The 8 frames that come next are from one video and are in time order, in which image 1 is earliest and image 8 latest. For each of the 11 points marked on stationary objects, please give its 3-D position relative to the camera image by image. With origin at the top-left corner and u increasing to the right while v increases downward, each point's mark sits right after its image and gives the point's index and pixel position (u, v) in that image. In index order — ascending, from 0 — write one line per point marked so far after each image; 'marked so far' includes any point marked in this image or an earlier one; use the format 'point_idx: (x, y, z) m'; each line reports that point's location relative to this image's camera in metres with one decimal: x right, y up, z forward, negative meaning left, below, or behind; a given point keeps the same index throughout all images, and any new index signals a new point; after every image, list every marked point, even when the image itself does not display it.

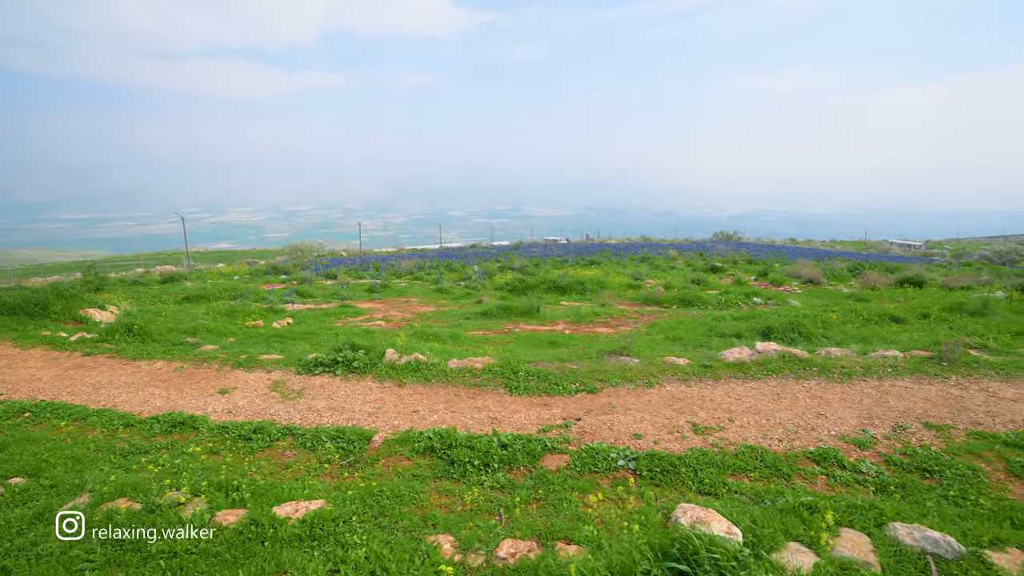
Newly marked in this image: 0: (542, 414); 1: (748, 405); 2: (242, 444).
0: (+0.3, -1.4, +6.1) m
1: (+2.7, -1.4, +6.2) m
2: (-2.7, -1.6, +5.3) m
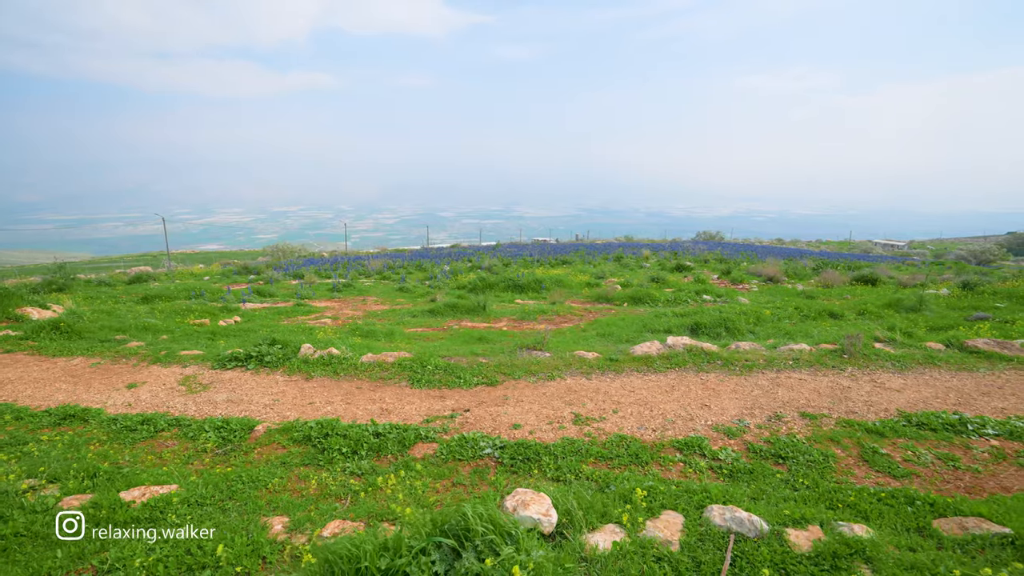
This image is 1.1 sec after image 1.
0: (-0.9, -1.4, +6.3) m
1: (+1.5, -1.3, +6.4) m
2: (-4.0, -1.5, +5.5) m
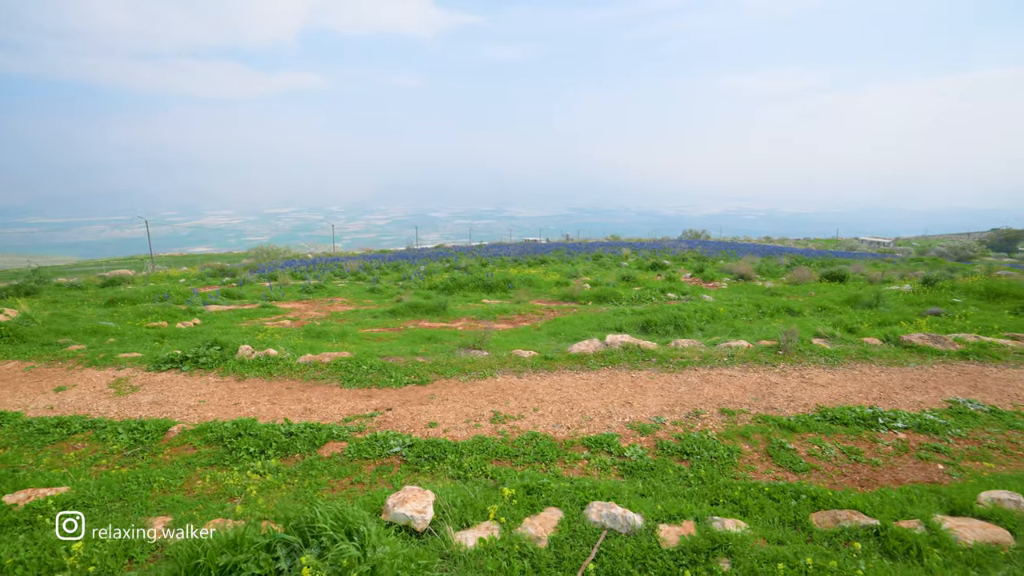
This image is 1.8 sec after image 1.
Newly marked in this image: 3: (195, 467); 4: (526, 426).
0: (-1.8, -1.4, +6.3) m
1: (+0.6, -1.3, +6.4) m
2: (-4.9, -1.5, +5.4) m
3: (-2.9, -1.7, +4.9) m
4: (+0.2, -1.5, +5.6) m
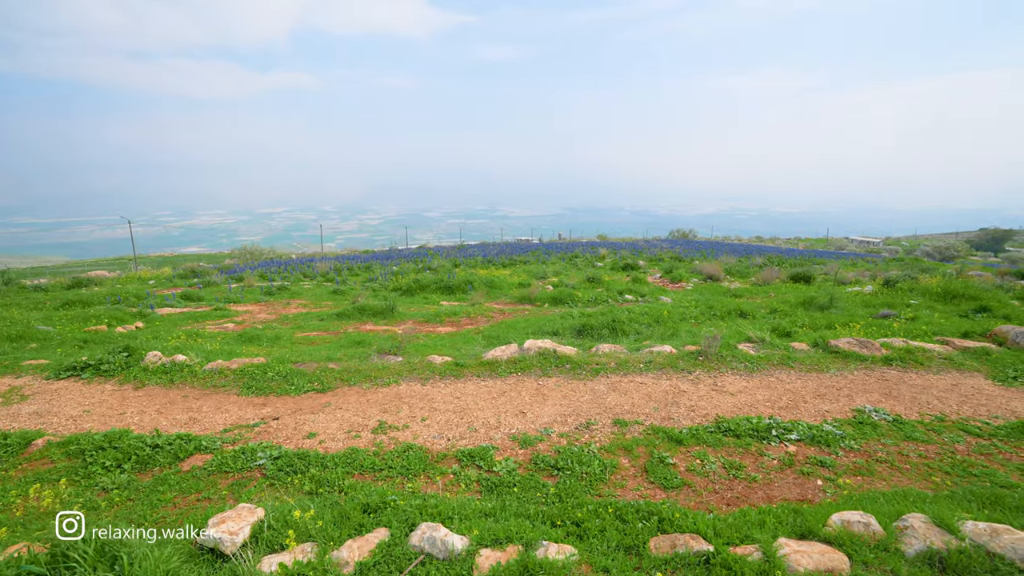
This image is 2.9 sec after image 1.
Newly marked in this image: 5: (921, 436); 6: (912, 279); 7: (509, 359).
0: (-3.0, -1.4, +6.0) m
1: (-0.6, -1.3, +6.1) m
2: (-6.1, -1.6, +5.2) m
3: (-4.1, -1.7, +4.7) m
4: (-1.1, -1.5, +5.4) m
5: (+4.0, -1.4, +5.2) m
6: (+11.7, +0.3, +15.5) m
7: (-0.1, -1.0, +7.3) m
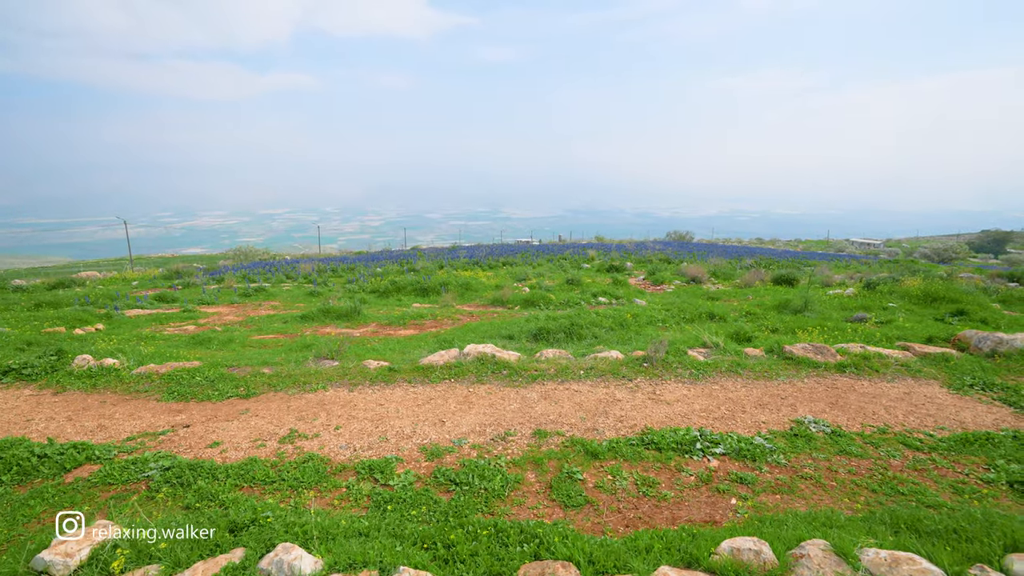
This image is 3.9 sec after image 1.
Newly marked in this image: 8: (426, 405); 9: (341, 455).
0: (-3.9, -1.5, +5.8) m
1: (-1.5, -1.4, +5.9) m
2: (-6.9, -1.6, +5.0) m
3: (-5.0, -1.7, +4.4) m
4: (-1.9, -1.5, +5.1) m
5: (+3.1, -1.5, +4.8) m
6: (+10.9, +0.2, +15.1) m
7: (-0.9, -1.0, +7.0) m
8: (-1.0, -1.3, +6.0) m
9: (-1.6, -1.6, +5.0) m
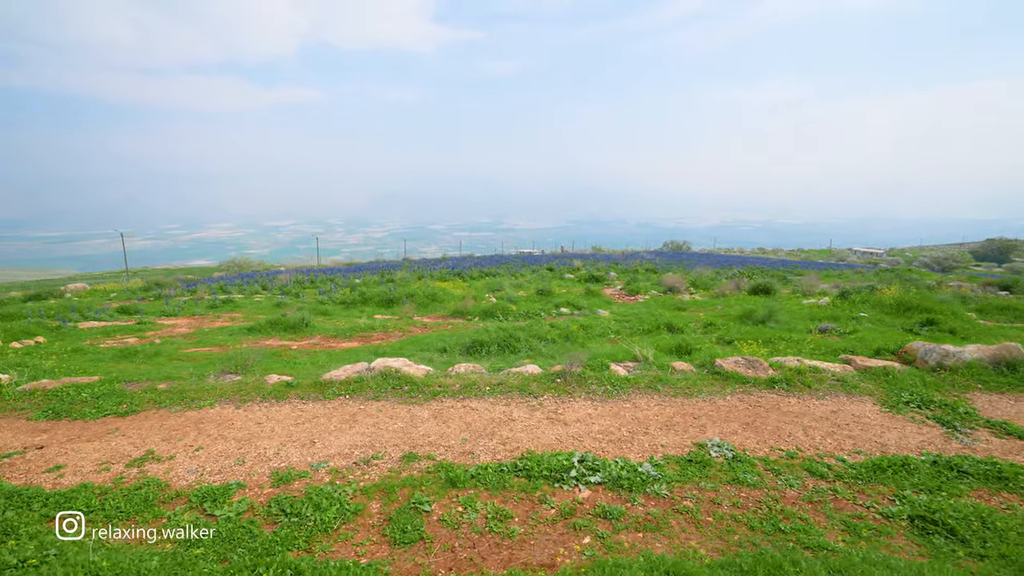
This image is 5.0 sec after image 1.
0: (-5.1, -1.6, +5.4) m
1: (-2.7, -1.5, +5.4) m
2: (-8.1, -1.7, +4.6) m
3: (-6.2, -1.8, +4.0) m
4: (-3.1, -1.6, +4.7) m
5: (+1.9, -1.5, +4.3) m
6: (+9.9, -0.1, +14.5) m
7: (-2.0, -1.1, +6.6) m
8: (-2.1, -1.4, +5.6) m
9: (-2.8, -1.6, +4.5) m
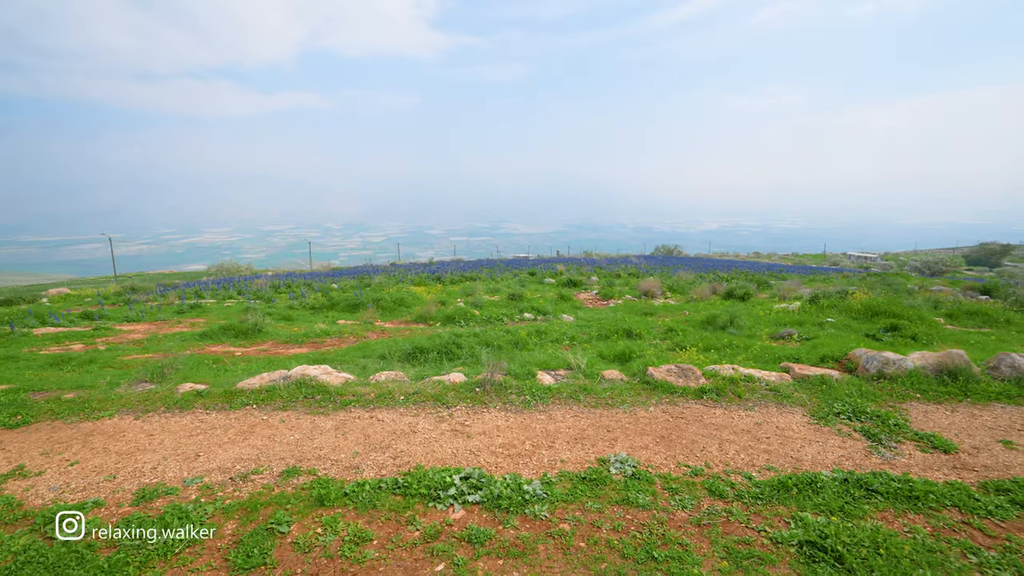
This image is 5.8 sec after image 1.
0: (-6.0, -1.6, +5.1) m
1: (-3.6, -1.5, +5.1) m
2: (-9.1, -1.7, +4.3) m
3: (-7.1, -1.8, +3.7) m
4: (-4.1, -1.7, +4.4) m
5: (+1.0, -1.6, +4.0) m
6: (+9.0, -0.2, +14.2) m
7: (-3.0, -1.2, +6.3) m
8: (-3.1, -1.5, +5.3) m
9: (-3.7, -1.7, +4.2) m
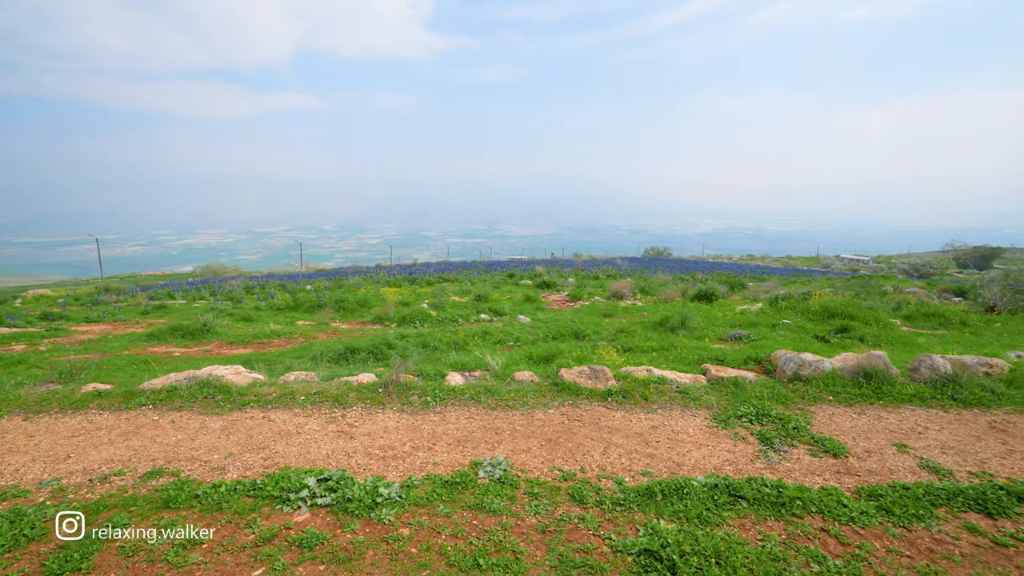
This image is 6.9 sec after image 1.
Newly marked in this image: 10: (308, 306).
0: (-7.1, -1.6, +4.9) m
1: (-4.7, -1.5, +5.0) m
2: (-10.1, -1.7, +4.2) m
3: (-8.2, -1.8, +3.6) m
4: (-5.1, -1.6, +4.2) m
5: (-0.1, -1.5, +3.9) m
6: (+7.9, -0.2, +14.0) m
7: (-4.0, -1.2, +6.1) m
8: (-4.2, -1.4, +5.2) m
9: (-4.8, -1.6, +4.1) m
10: (-6.1, -0.5, +15.9) m
